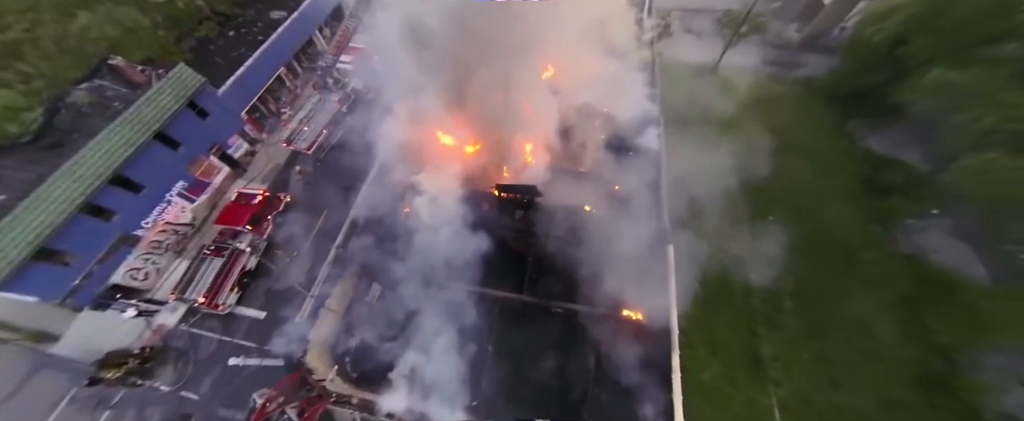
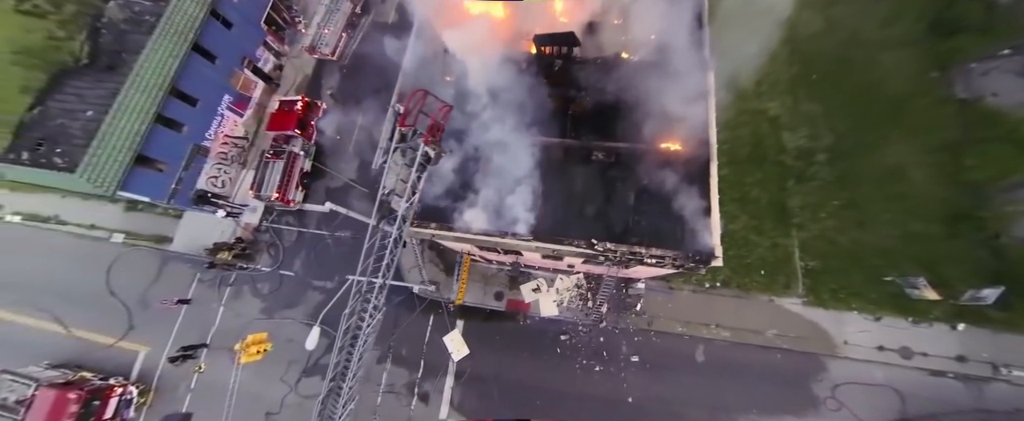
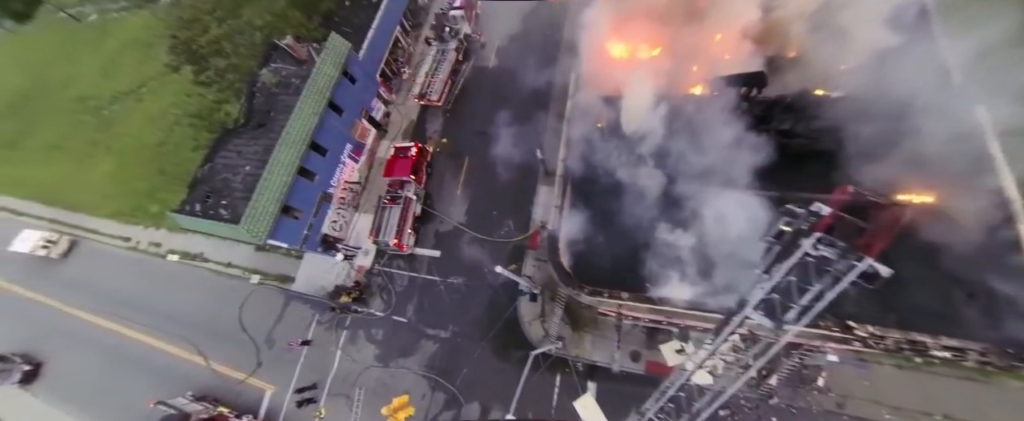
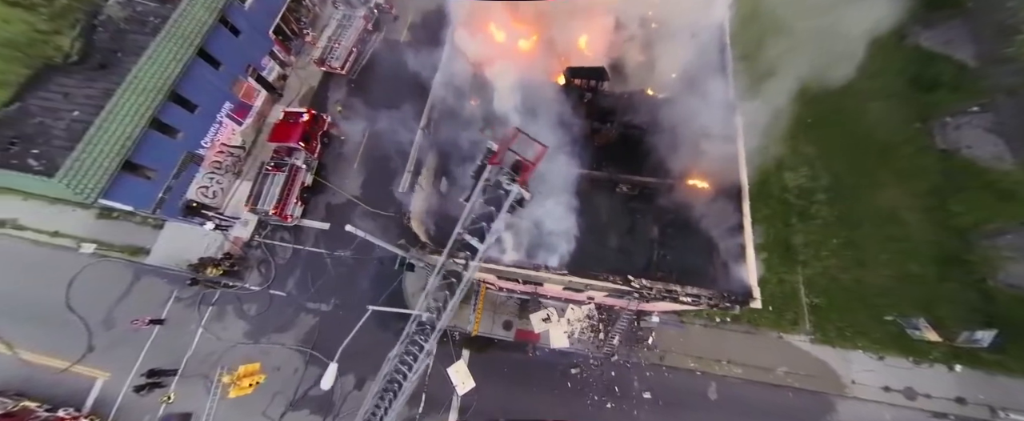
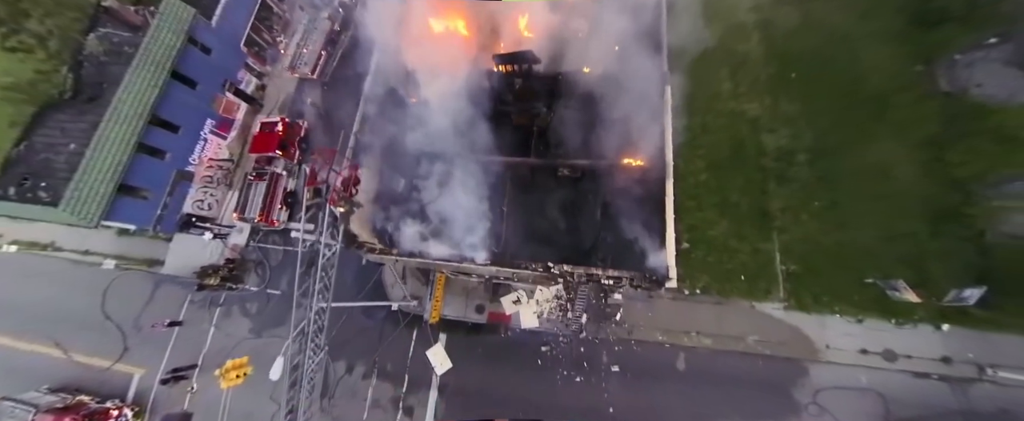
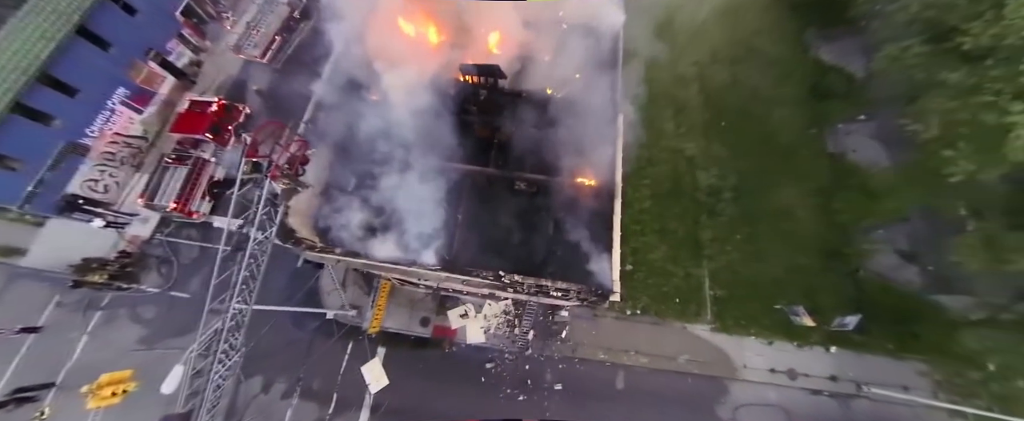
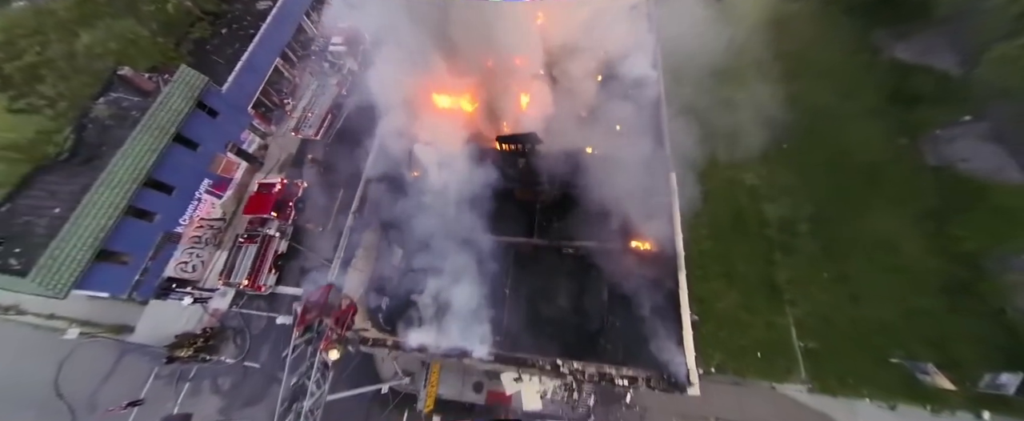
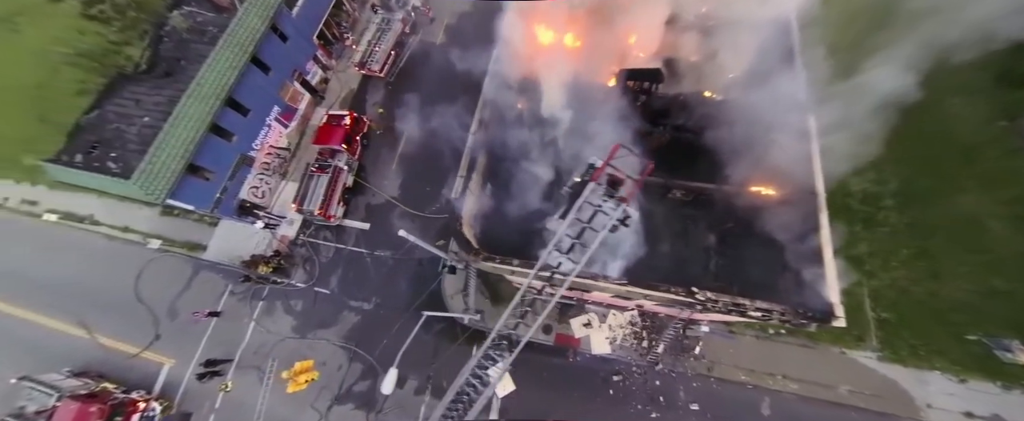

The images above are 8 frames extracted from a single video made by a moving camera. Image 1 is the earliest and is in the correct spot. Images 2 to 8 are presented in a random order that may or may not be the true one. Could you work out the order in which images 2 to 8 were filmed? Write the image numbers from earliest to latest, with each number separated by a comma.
7, 5, 6, 2, 4, 8, 3
